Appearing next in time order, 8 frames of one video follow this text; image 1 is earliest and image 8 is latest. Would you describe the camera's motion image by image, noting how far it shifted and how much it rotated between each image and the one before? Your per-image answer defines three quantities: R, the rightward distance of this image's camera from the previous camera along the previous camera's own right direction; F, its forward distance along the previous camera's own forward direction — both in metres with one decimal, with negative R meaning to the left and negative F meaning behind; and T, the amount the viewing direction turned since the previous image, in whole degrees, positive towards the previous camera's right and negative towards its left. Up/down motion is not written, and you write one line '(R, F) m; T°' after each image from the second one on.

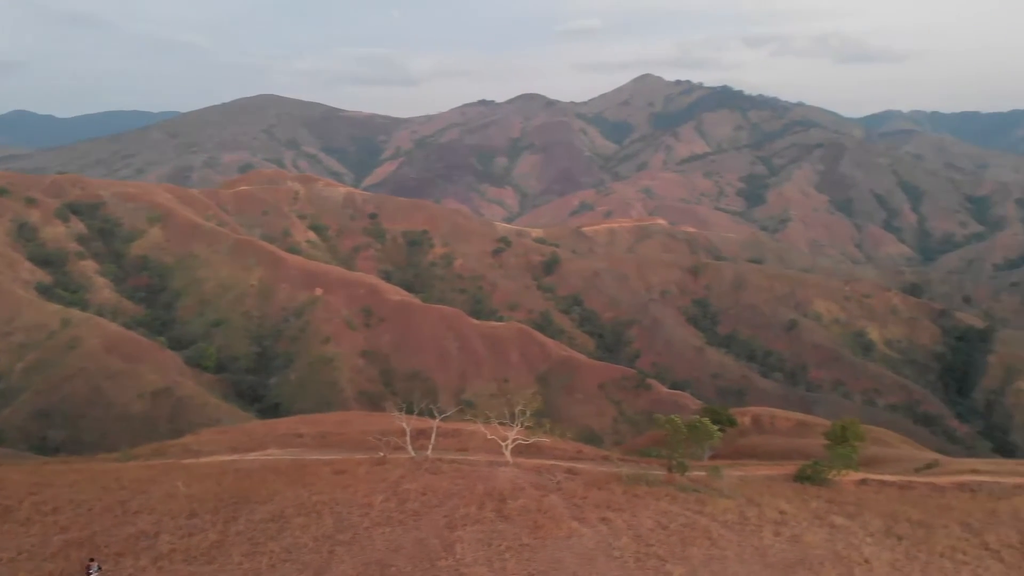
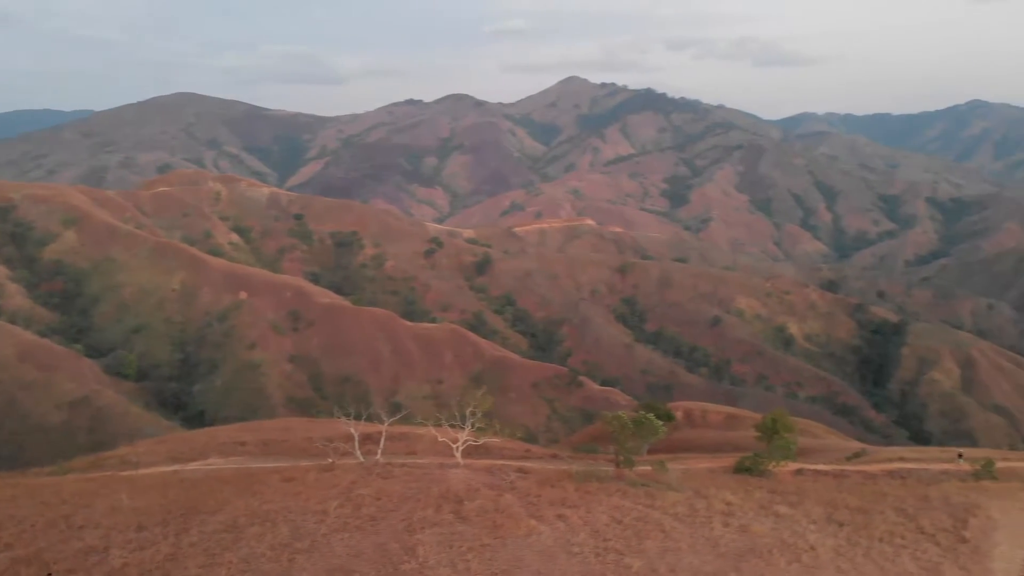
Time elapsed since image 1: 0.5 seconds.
(-0.6, 0.0) m; +5°
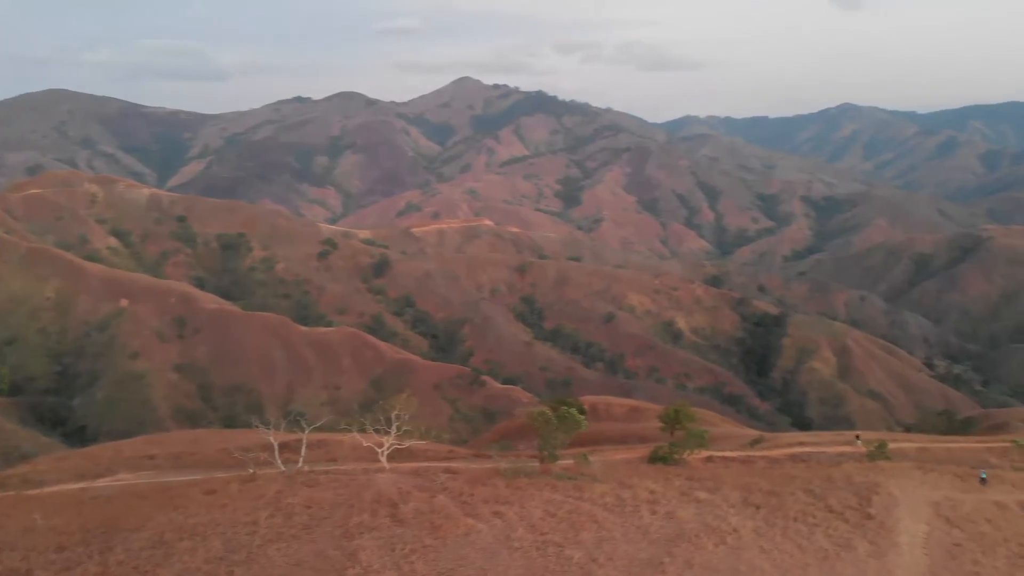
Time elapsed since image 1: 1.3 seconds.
(-0.9, -0.1) m; +8°
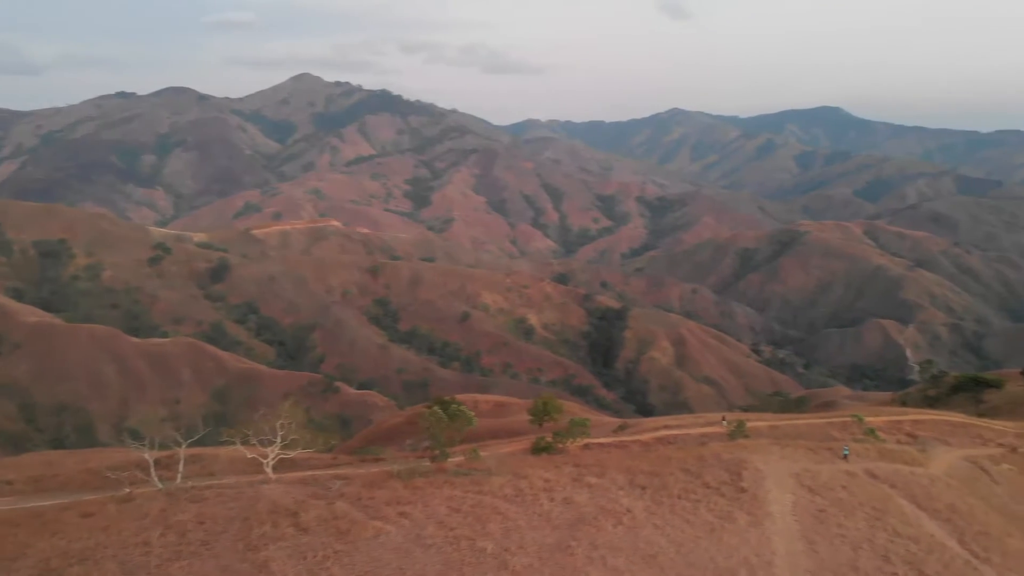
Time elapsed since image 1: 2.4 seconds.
(-1.2, -0.2) m; +11°
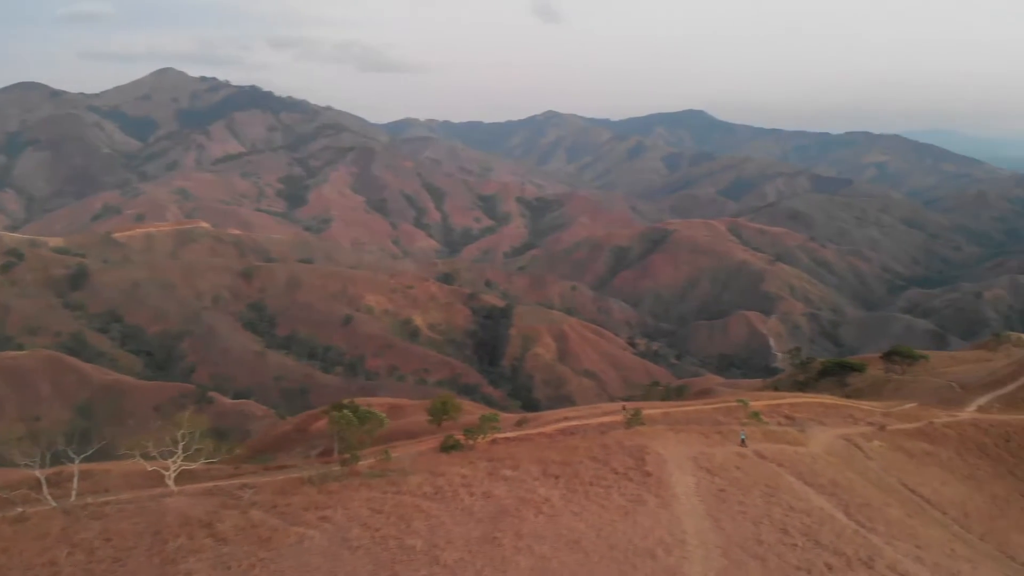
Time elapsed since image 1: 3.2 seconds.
(-0.9, -0.2) m; +9°
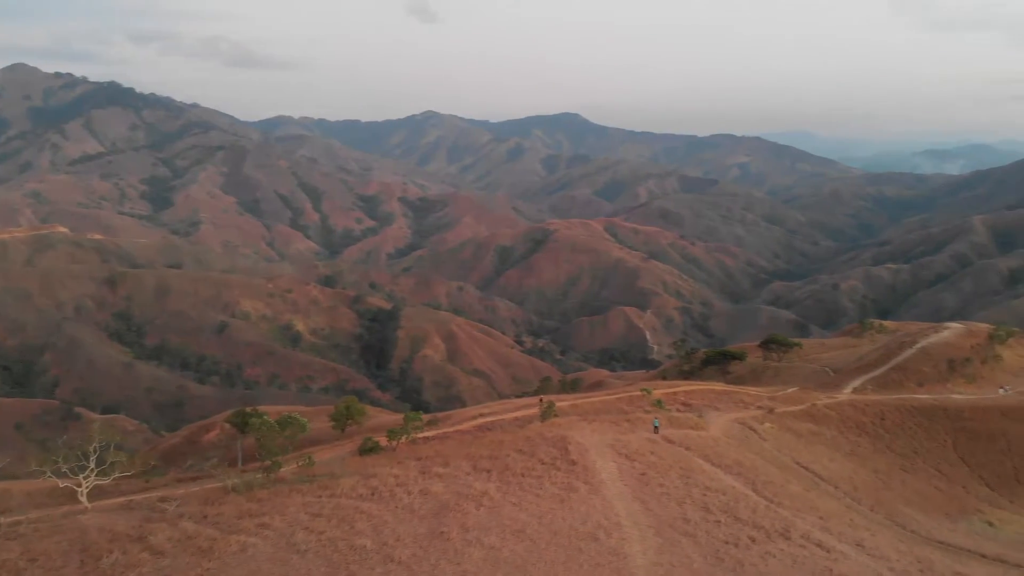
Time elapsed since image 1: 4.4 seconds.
(-1.3, -0.3) m; +9°
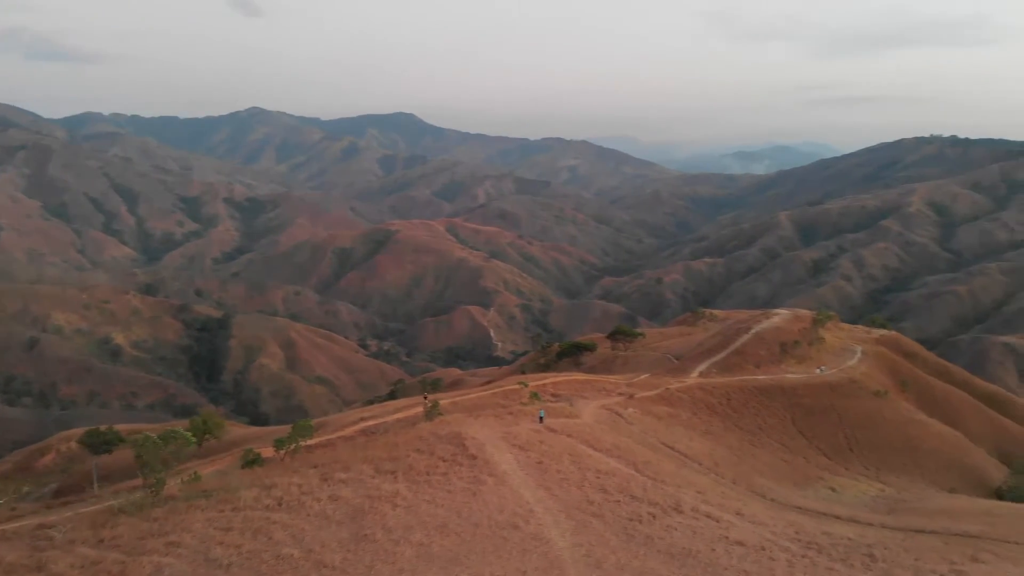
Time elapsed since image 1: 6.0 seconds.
(-1.7, -0.3) m; +11°
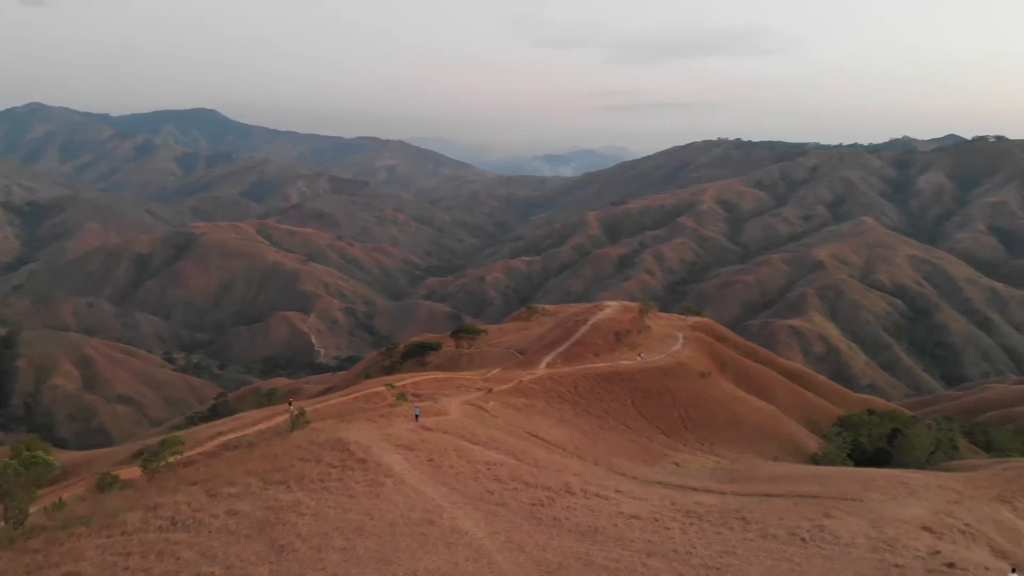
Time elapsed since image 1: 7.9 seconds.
(-1.9, -0.4) m; +13°
